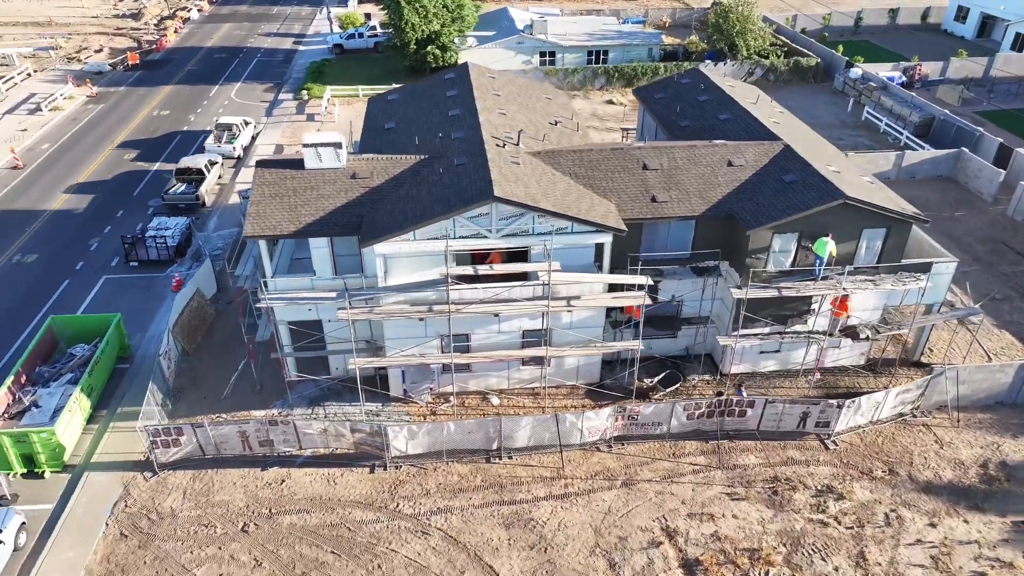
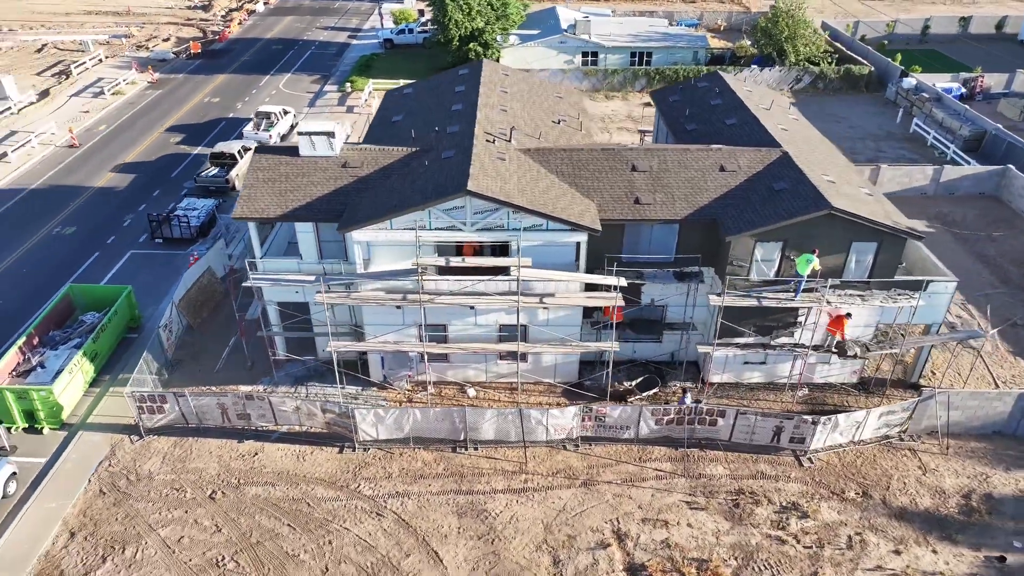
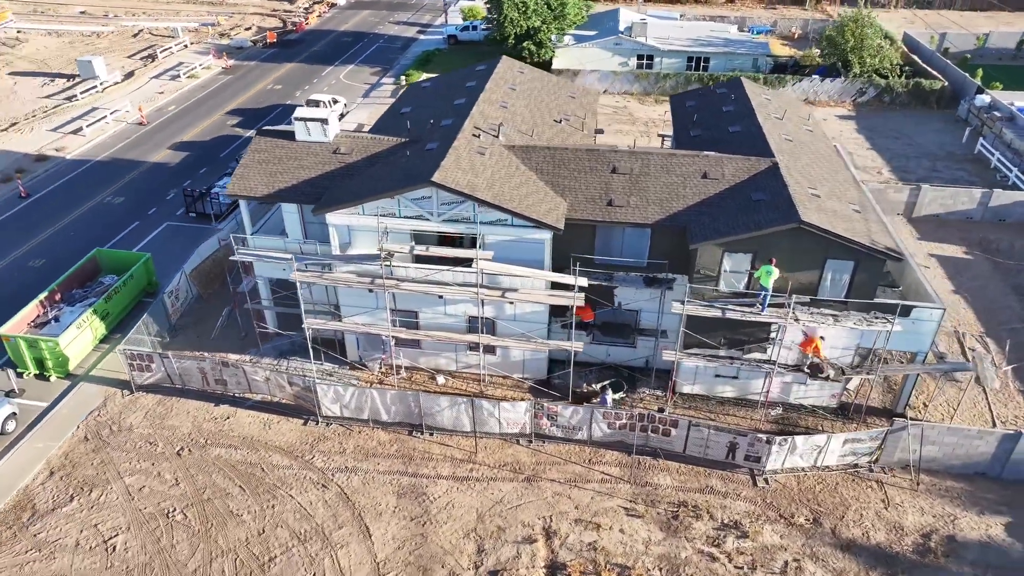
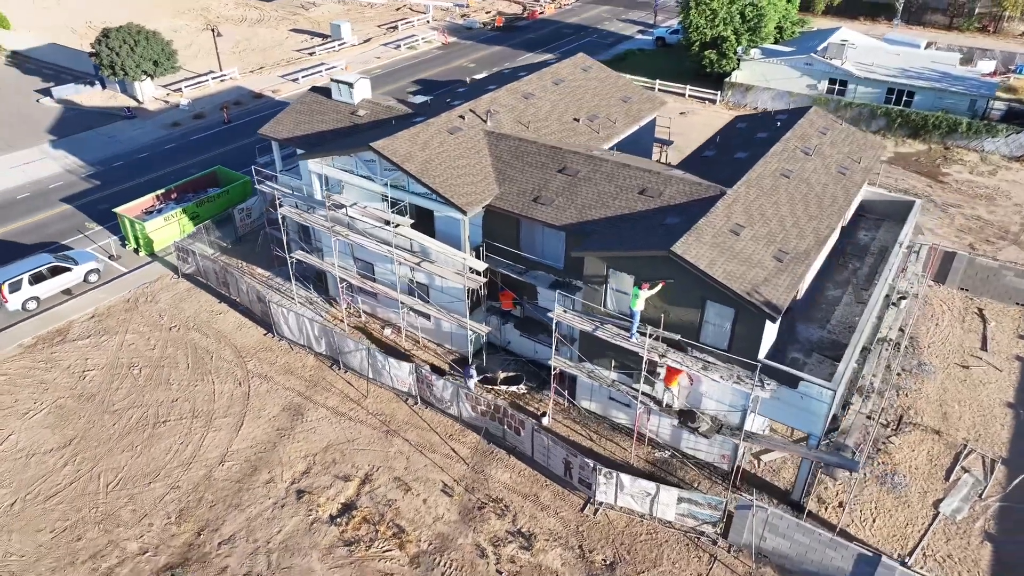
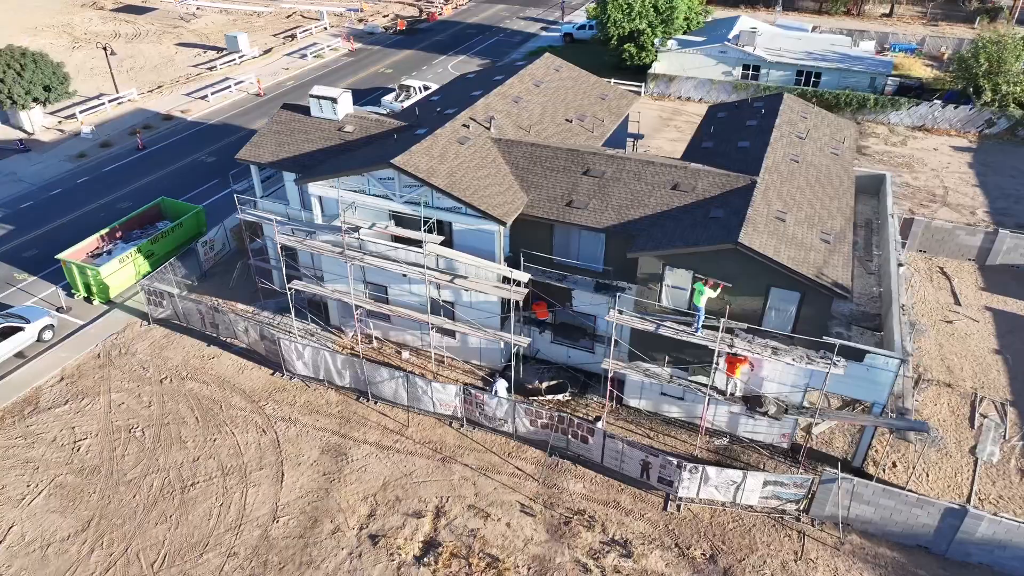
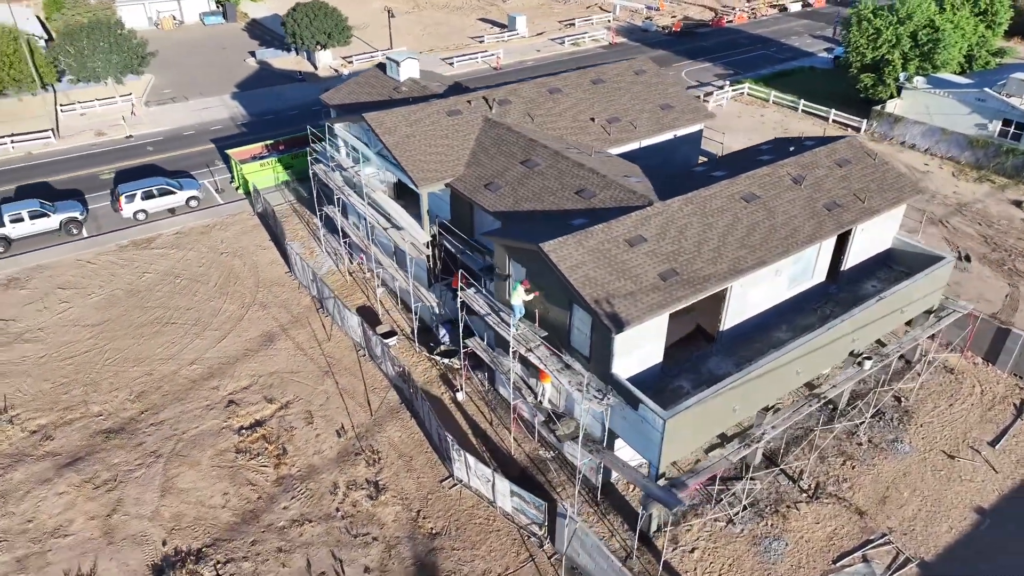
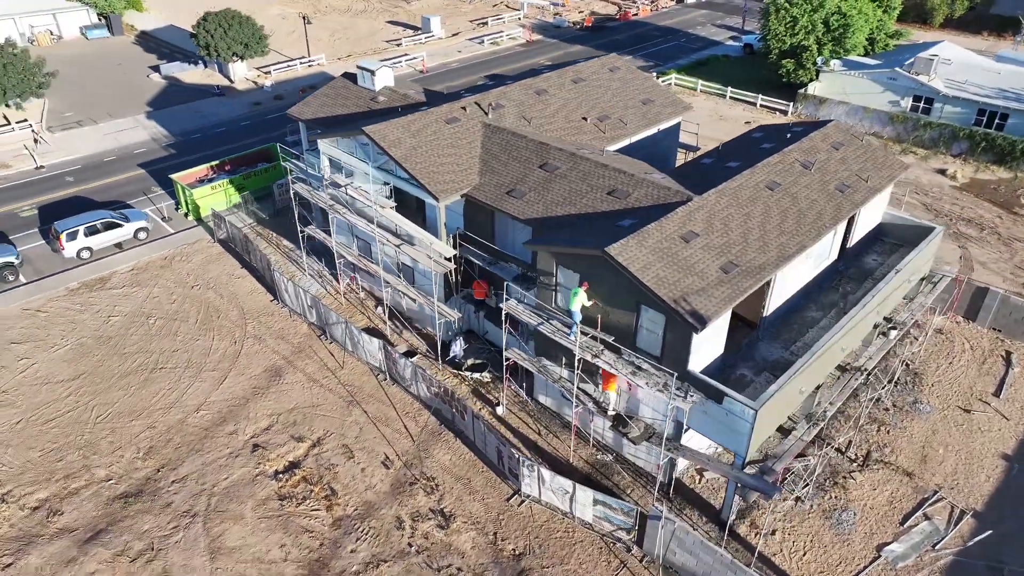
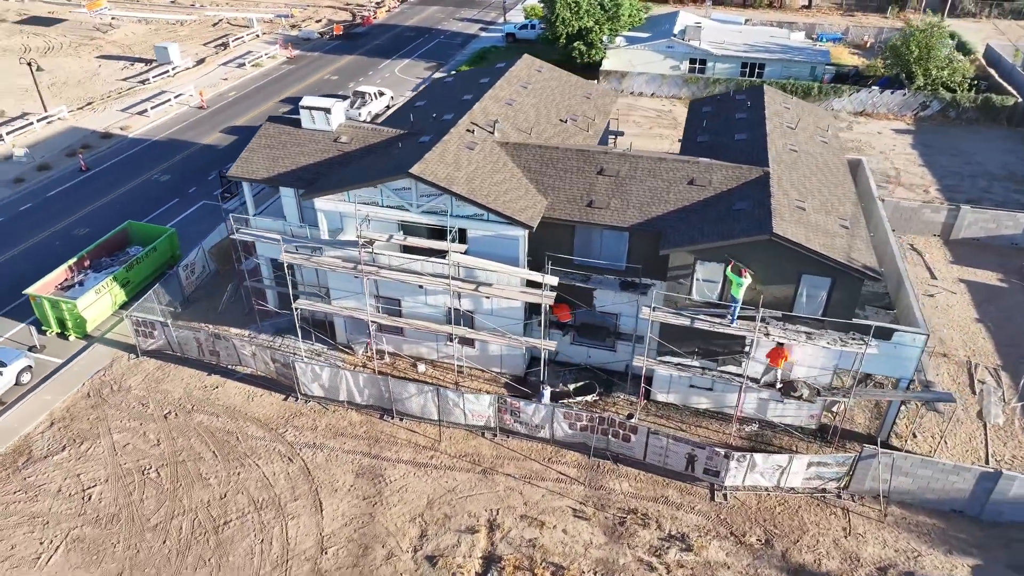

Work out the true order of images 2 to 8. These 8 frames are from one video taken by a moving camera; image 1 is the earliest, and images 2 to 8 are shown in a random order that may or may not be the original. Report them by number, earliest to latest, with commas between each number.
2, 3, 8, 5, 4, 7, 6
